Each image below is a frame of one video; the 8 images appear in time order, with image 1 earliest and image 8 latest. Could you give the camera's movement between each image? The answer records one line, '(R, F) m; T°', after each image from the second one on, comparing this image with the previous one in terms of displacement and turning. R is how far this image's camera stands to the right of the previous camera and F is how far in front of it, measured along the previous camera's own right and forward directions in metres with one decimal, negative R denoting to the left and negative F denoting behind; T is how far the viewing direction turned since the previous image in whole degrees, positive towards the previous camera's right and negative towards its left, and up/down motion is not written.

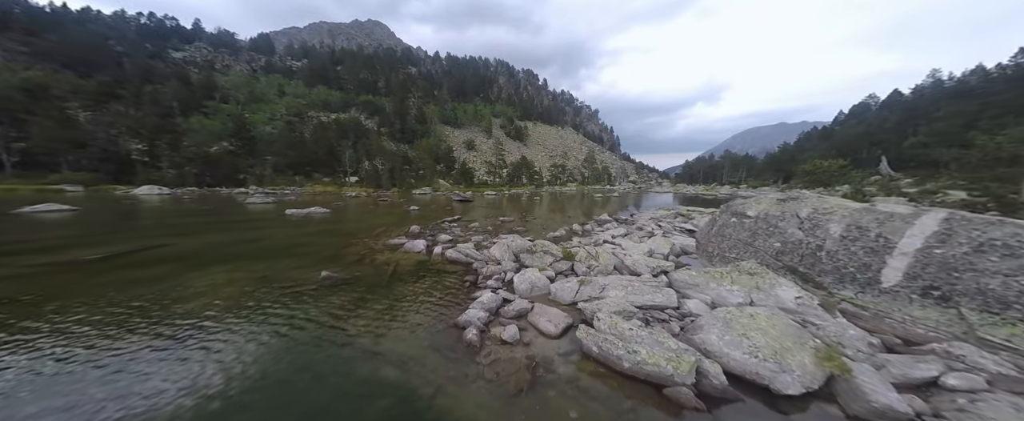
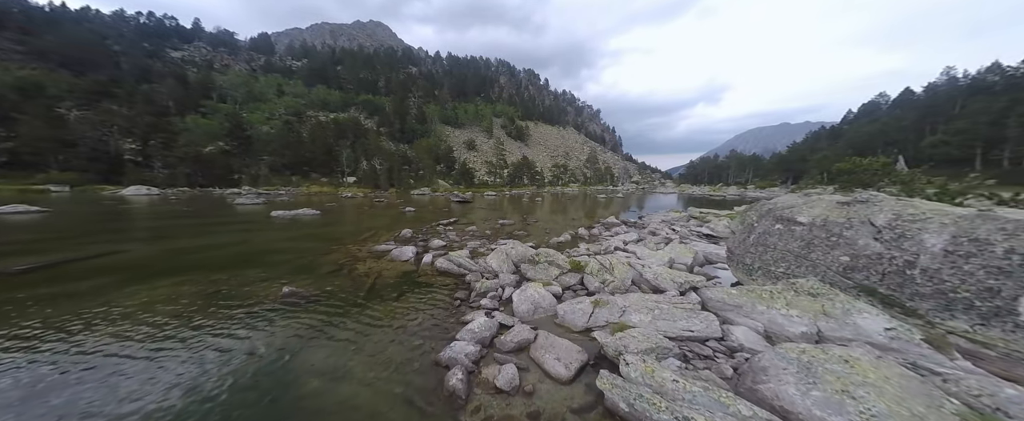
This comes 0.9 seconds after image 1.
(+0.1, +2.2) m; 0°
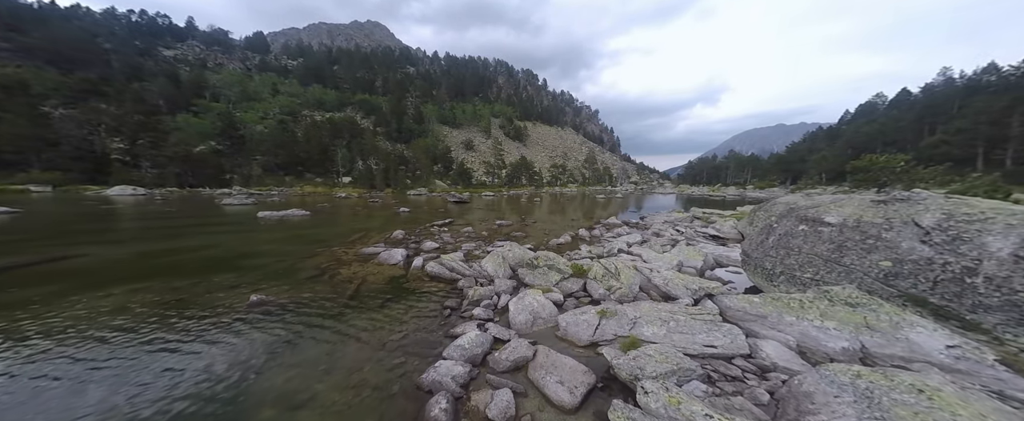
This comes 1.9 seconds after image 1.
(+0.1, +1.1) m; 0°
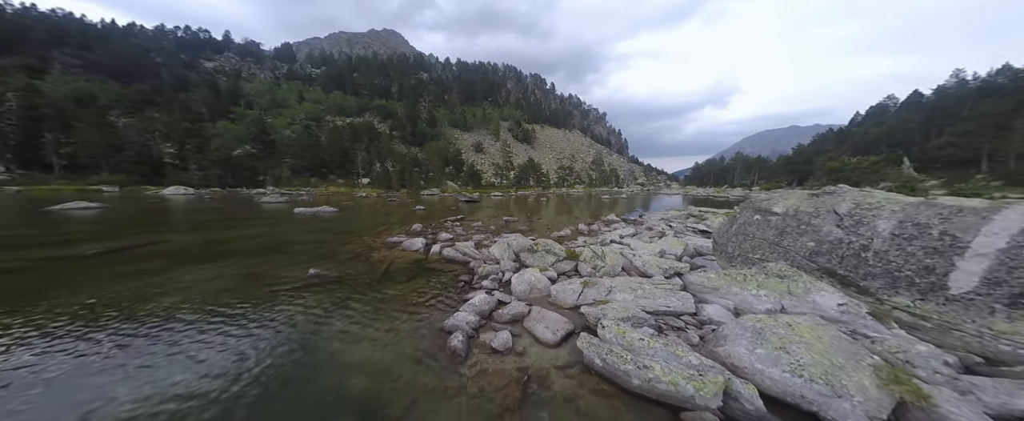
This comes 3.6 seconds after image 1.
(+0.3, -2.2) m; -2°
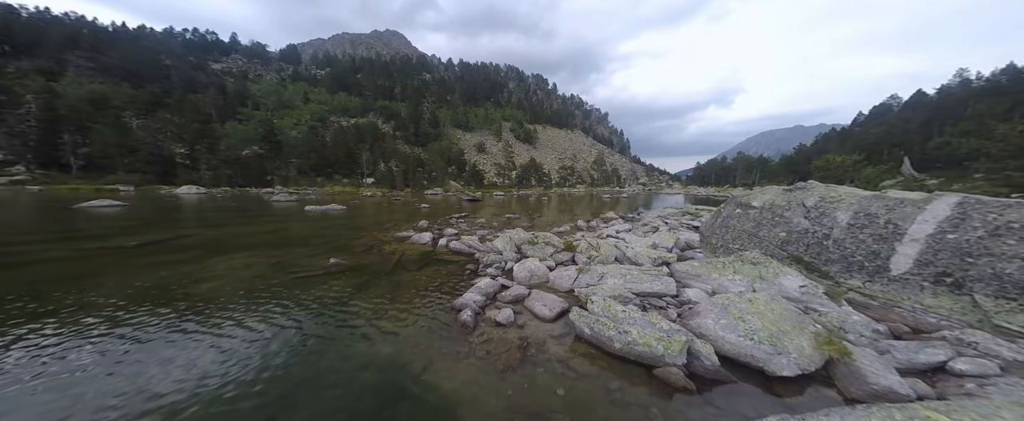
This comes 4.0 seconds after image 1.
(0.0, -1.2) m; 0°
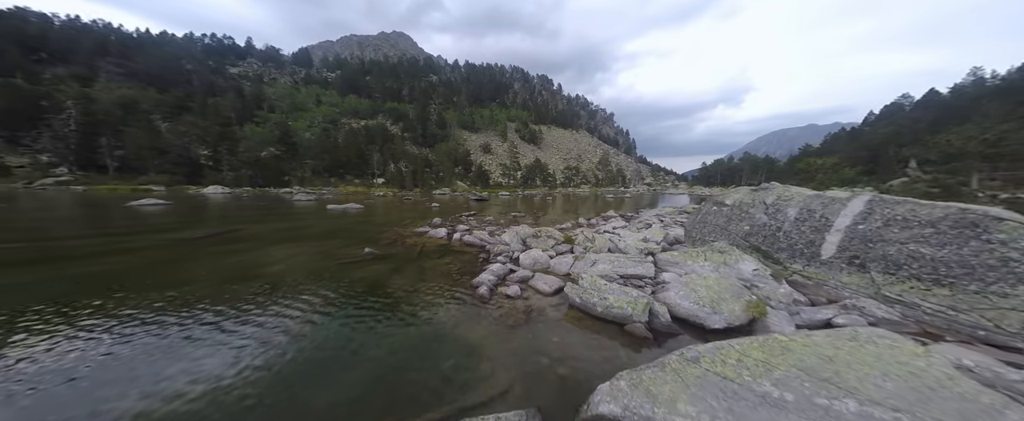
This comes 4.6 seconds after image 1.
(-0.1, -2.2) m; -1°
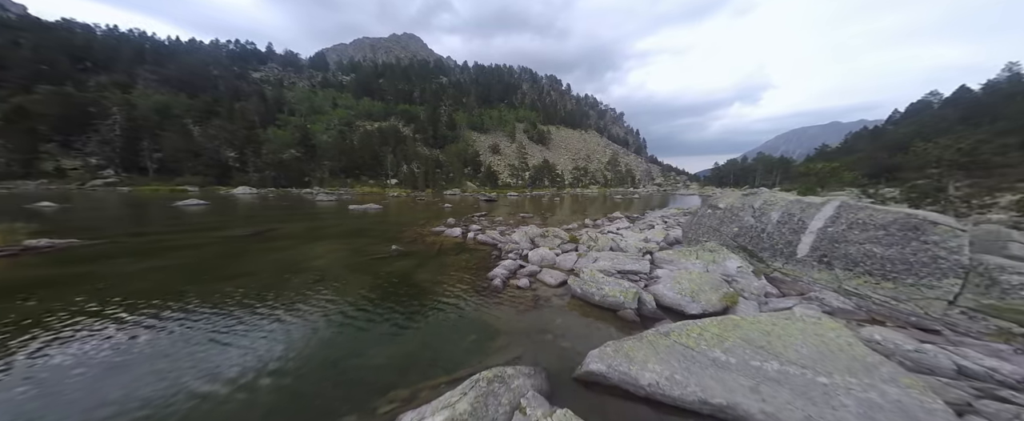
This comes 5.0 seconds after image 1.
(0.0, -1.6) m; -2°
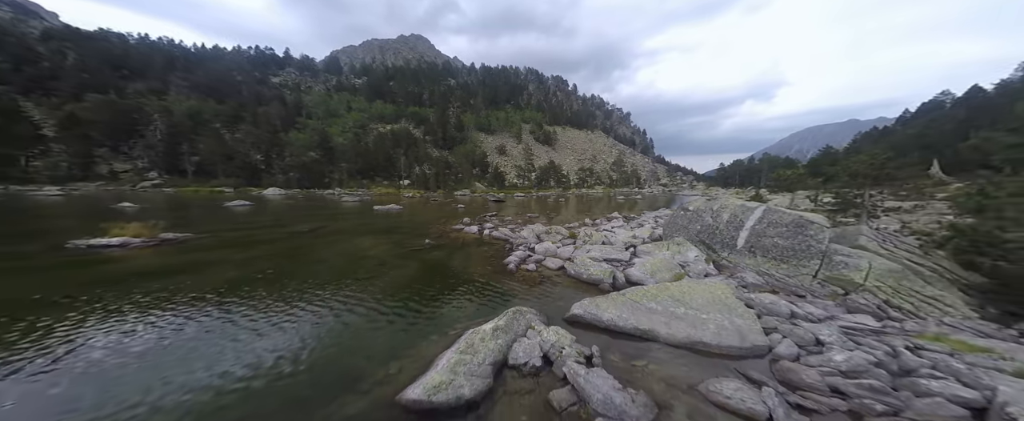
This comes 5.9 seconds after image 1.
(-0.2, -3.9) m; -1°
